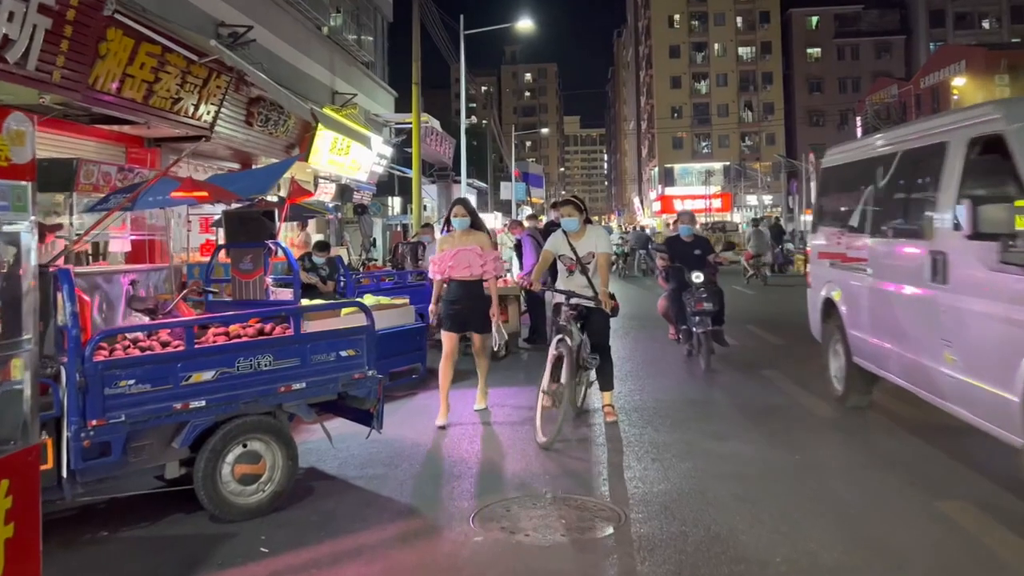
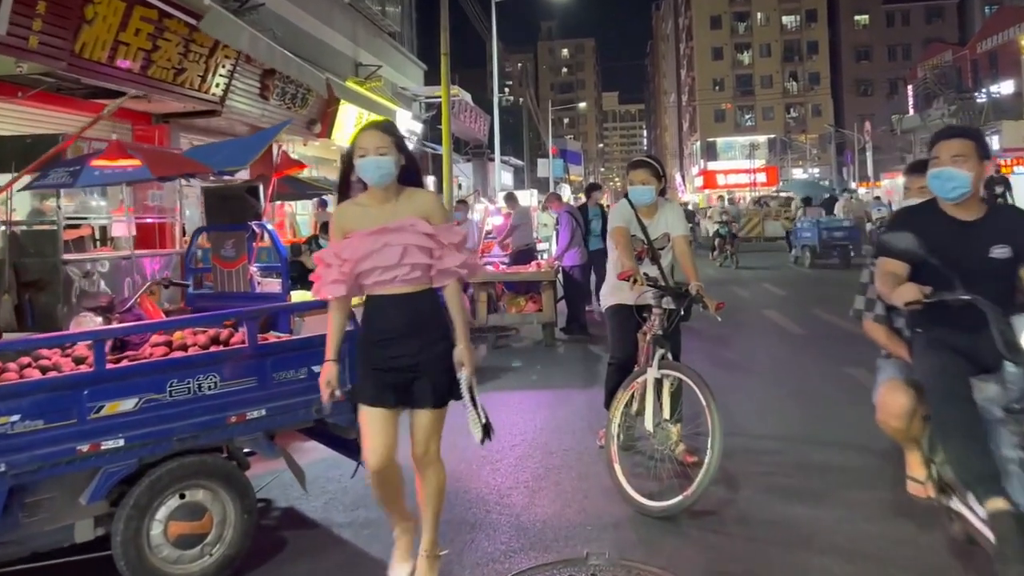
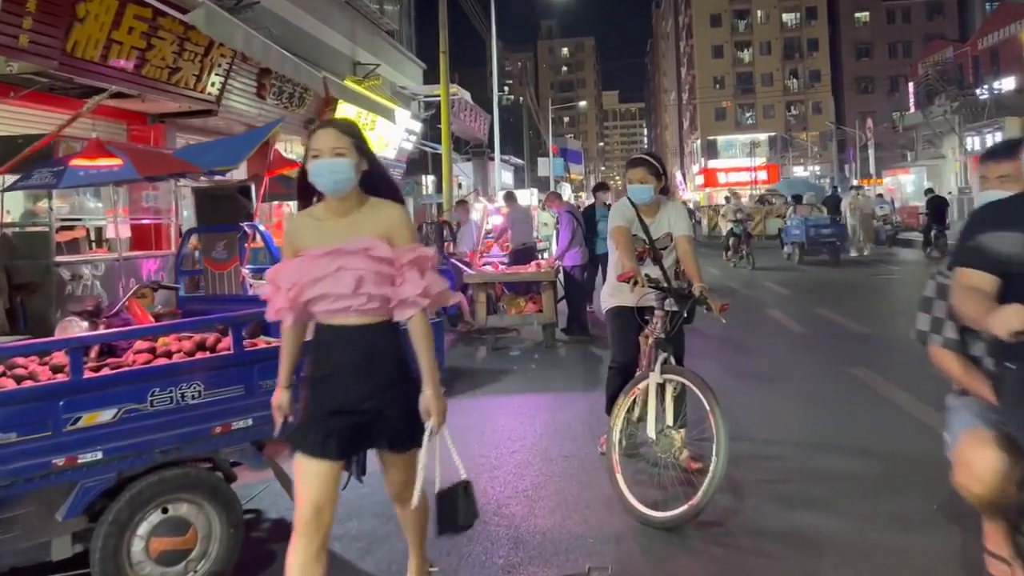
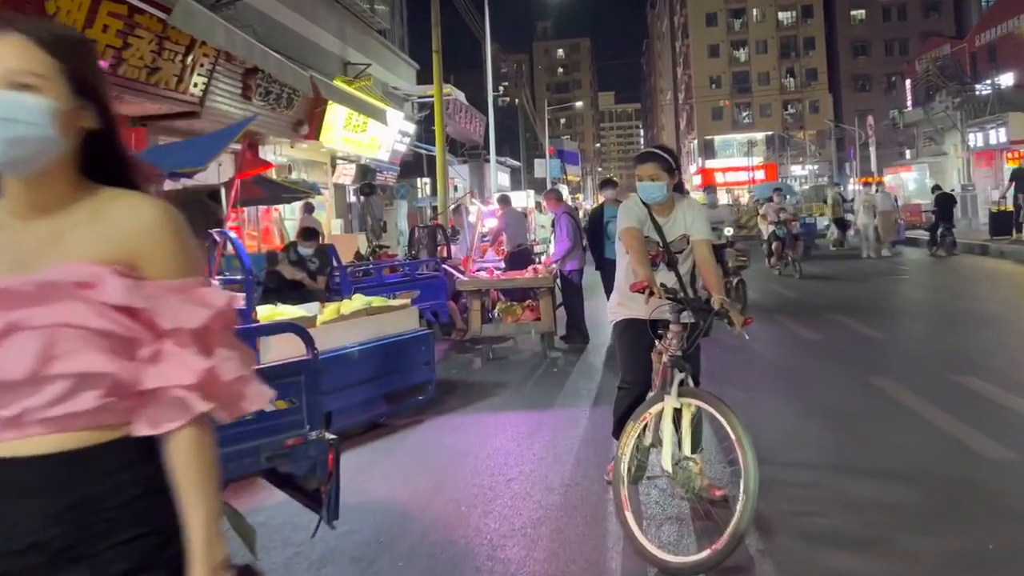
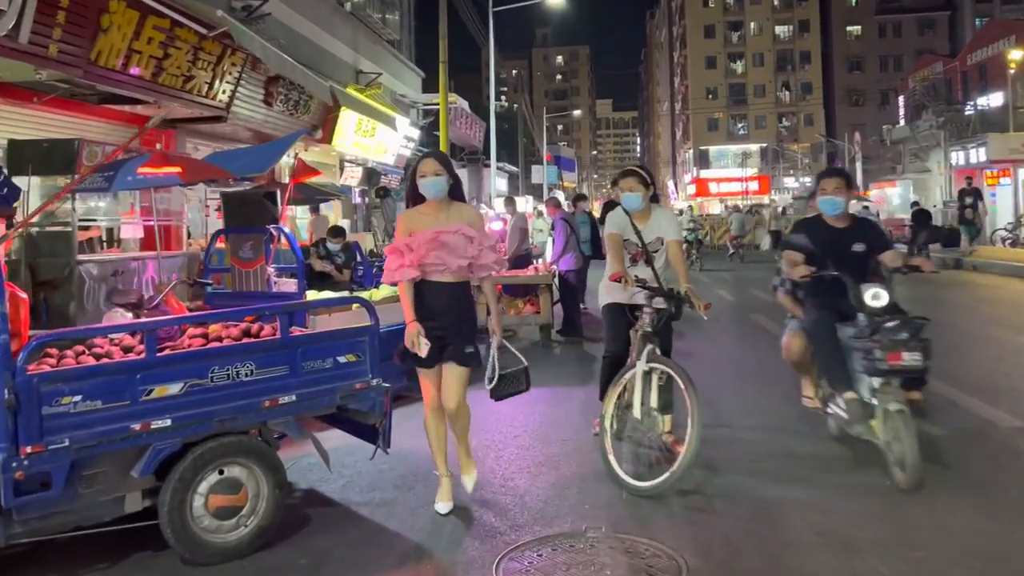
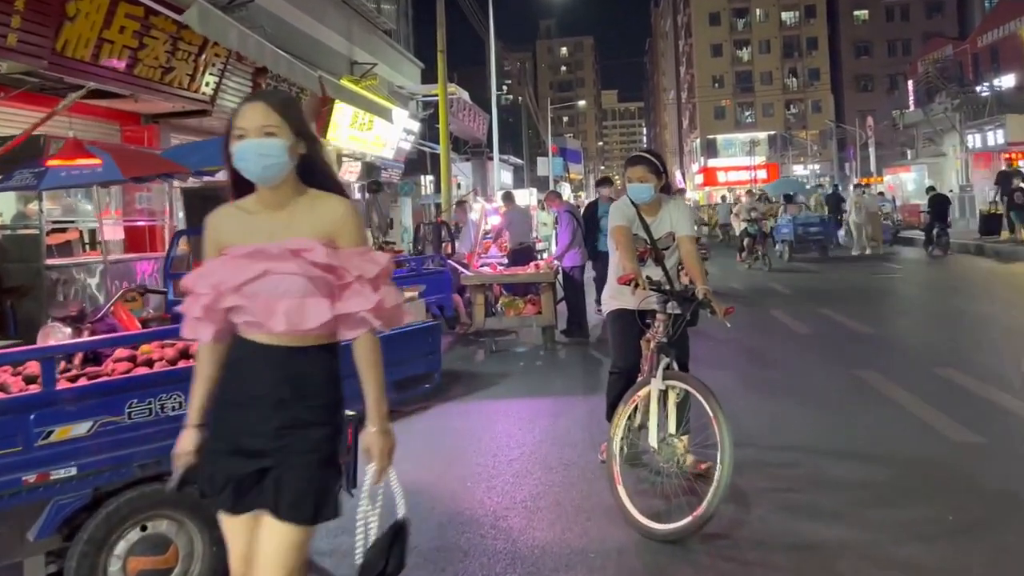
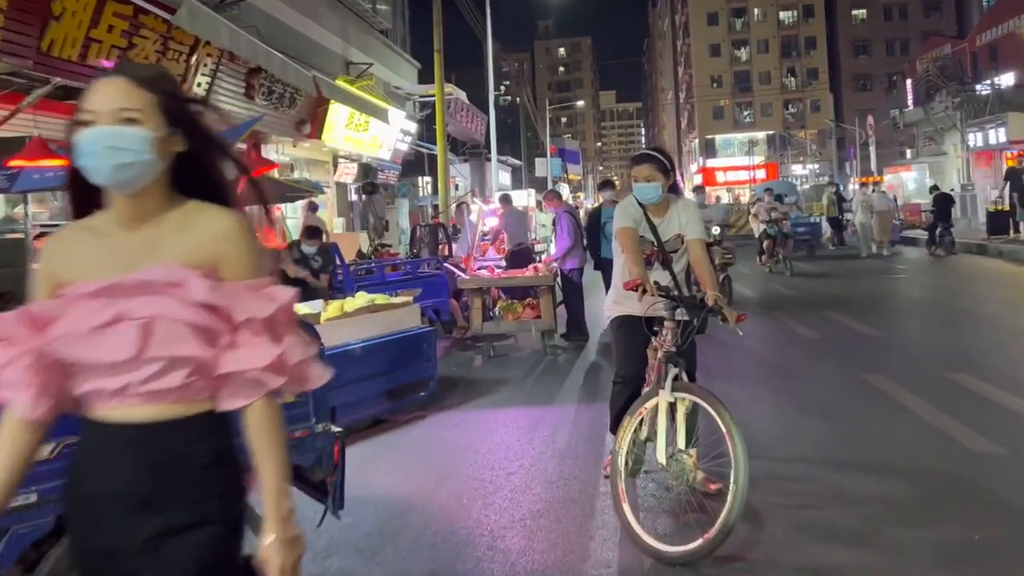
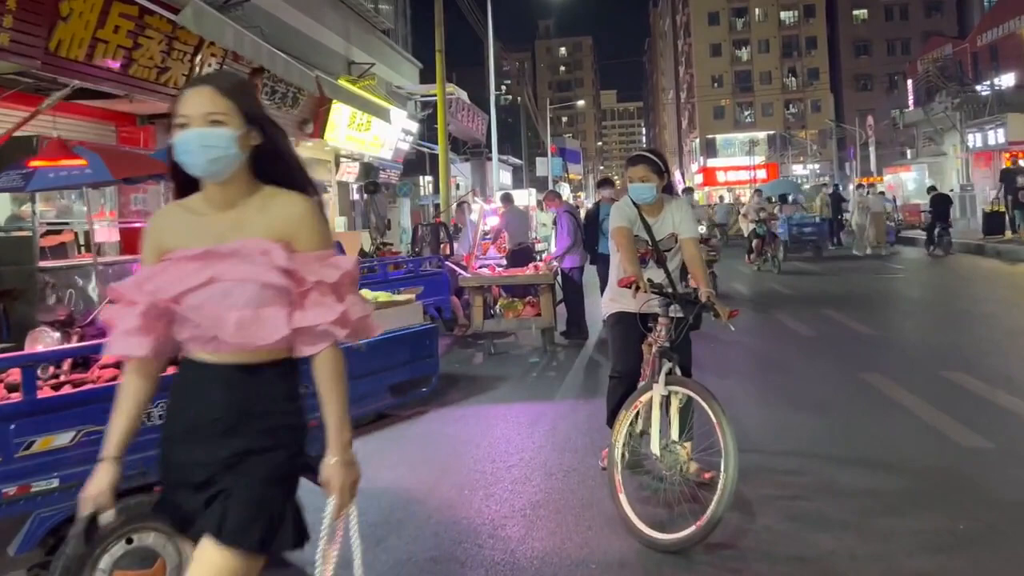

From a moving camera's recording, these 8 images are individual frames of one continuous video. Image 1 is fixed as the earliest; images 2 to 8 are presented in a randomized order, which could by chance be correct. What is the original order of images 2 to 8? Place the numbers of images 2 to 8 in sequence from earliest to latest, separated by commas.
5, 2, 3, 6, 8, 7, 4
